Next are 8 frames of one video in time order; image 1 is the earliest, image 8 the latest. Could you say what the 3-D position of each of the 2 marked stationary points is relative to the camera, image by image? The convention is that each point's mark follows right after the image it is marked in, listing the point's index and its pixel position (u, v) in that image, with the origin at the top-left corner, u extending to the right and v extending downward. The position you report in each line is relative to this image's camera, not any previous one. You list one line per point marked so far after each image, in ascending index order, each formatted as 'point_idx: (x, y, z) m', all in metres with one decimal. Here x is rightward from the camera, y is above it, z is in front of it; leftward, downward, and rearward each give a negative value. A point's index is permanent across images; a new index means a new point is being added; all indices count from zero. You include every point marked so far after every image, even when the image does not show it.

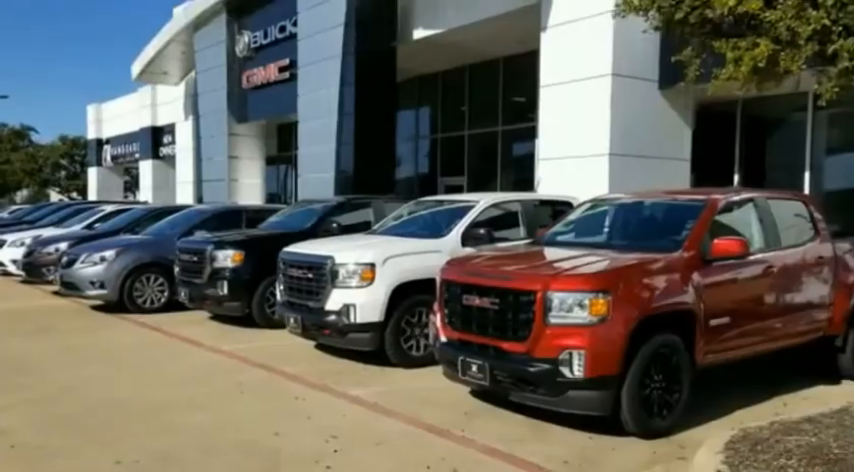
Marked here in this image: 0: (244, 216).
0: (-3.4, +0.4, +13.1) m
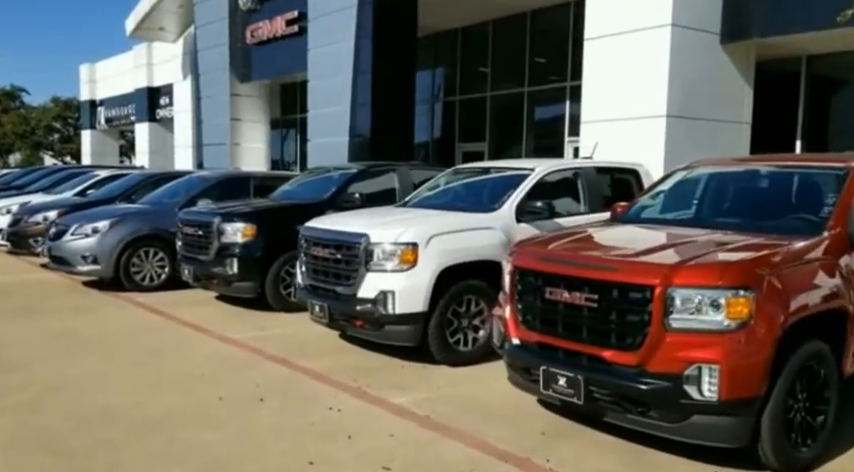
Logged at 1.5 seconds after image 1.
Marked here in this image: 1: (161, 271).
0: (-3.0, +0.9, +11.9) m
1: (-3.9, -0.5, +10.7) m
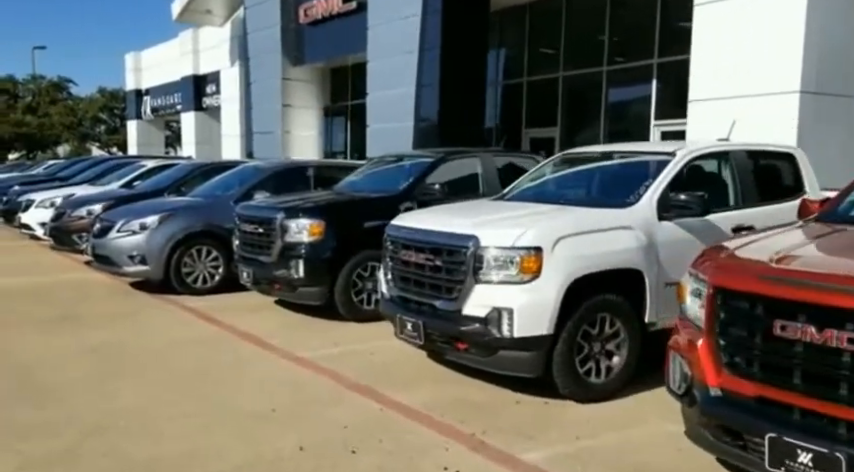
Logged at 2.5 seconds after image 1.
0: (-1.8, +0.9, +10.7) m
1: (-2.8, -0.5, +9.6) m
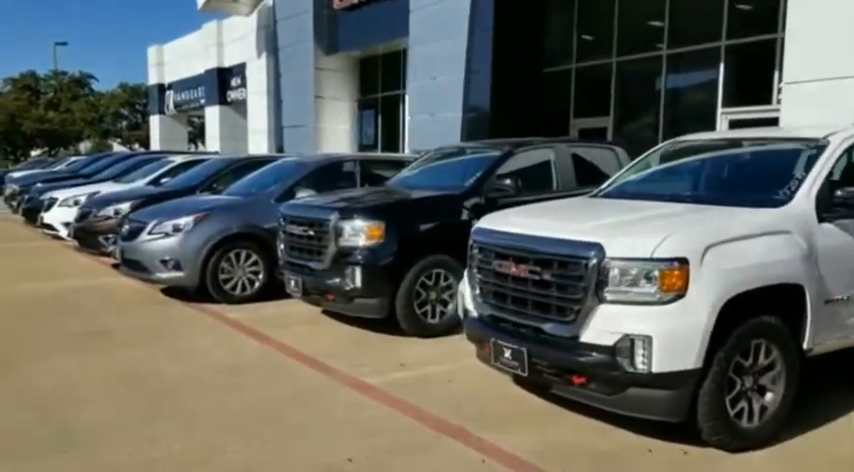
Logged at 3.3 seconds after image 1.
0: (-1.1, +0.9, +9.8) m
1: (-2.0, -0.5, +8.7) m
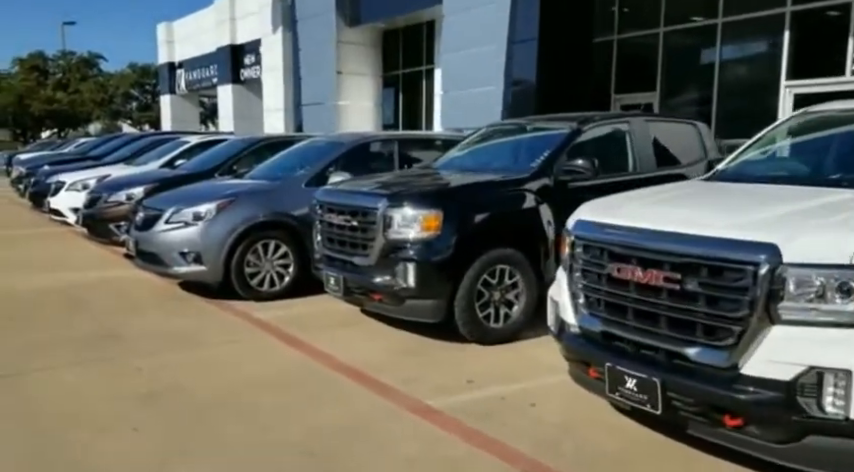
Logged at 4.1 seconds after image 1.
0: (-0.5, +1.1, +8.8) m
1: (-1.5, -0.4, +7.7) m
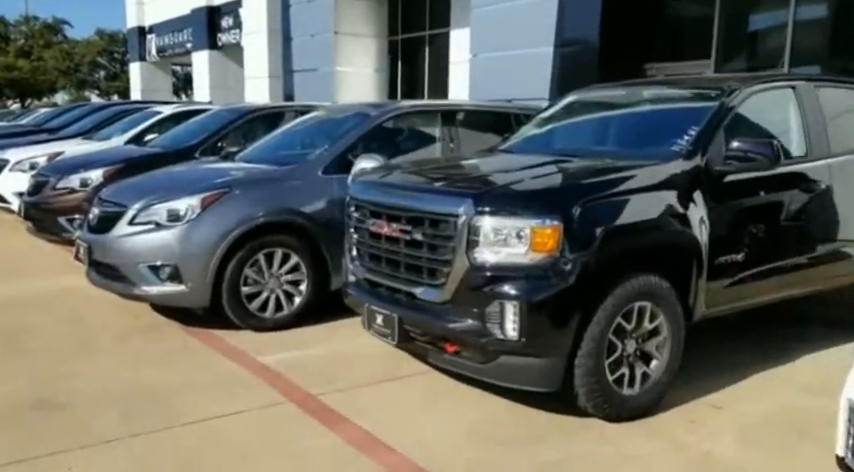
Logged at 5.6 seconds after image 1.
0: (-0.1, +1.0, +6.7) m
1: (-1.0, -0.4, +5.7) m
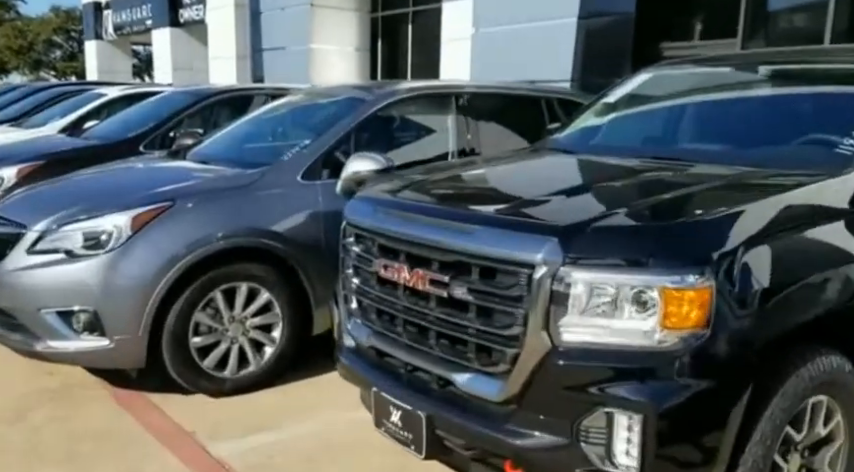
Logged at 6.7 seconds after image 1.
0: (0.0, +0.9, +5.2) m
1: (-0.9, -0.6, +4.2) m
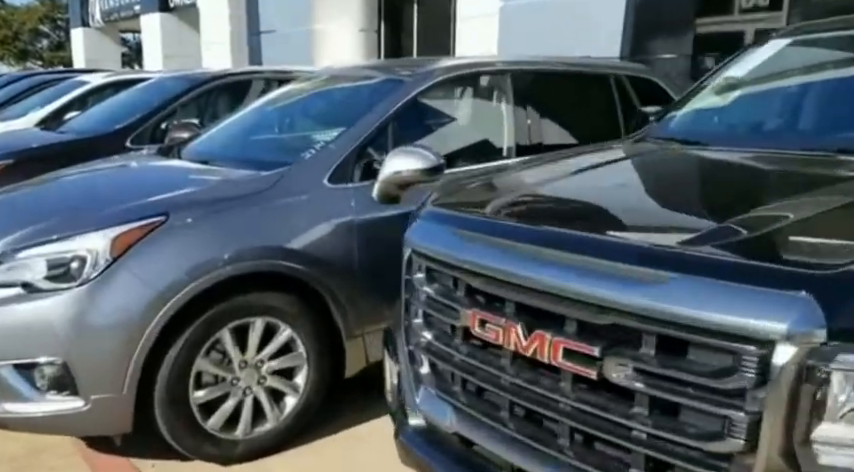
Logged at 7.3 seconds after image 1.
0: (+0.3, +0.8, +4.2) m
1: (-0.6, -0.7, +3.2) m
